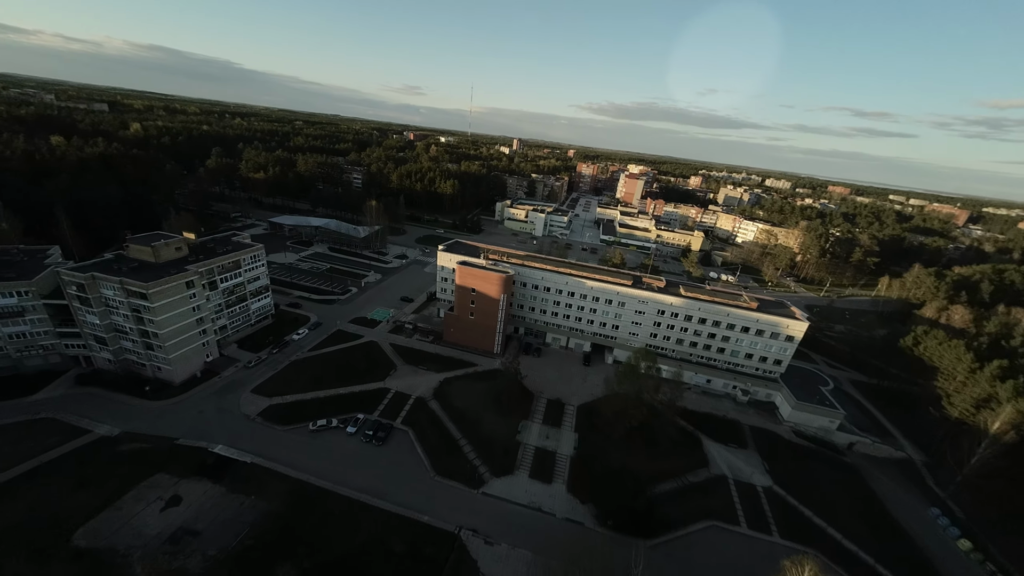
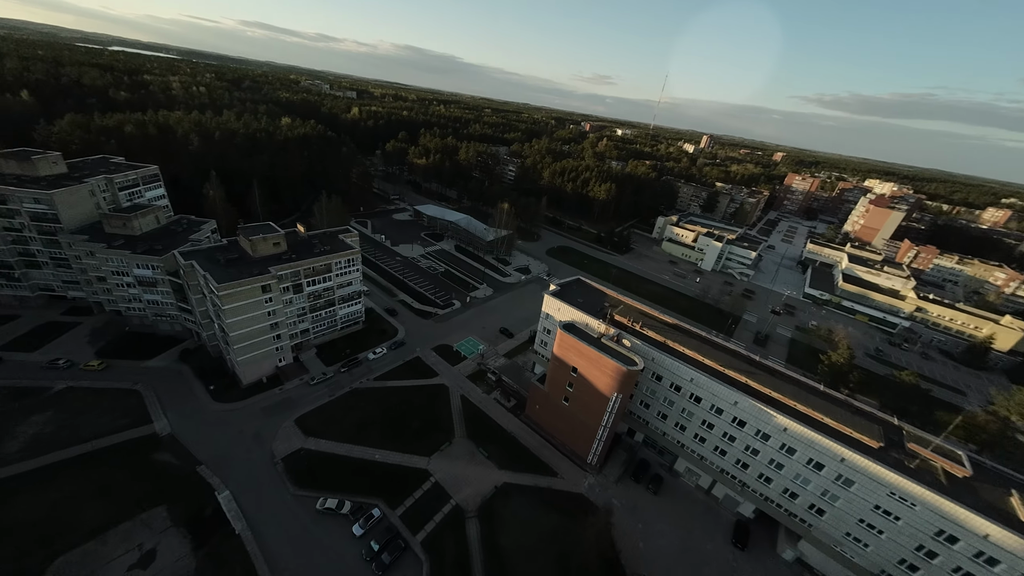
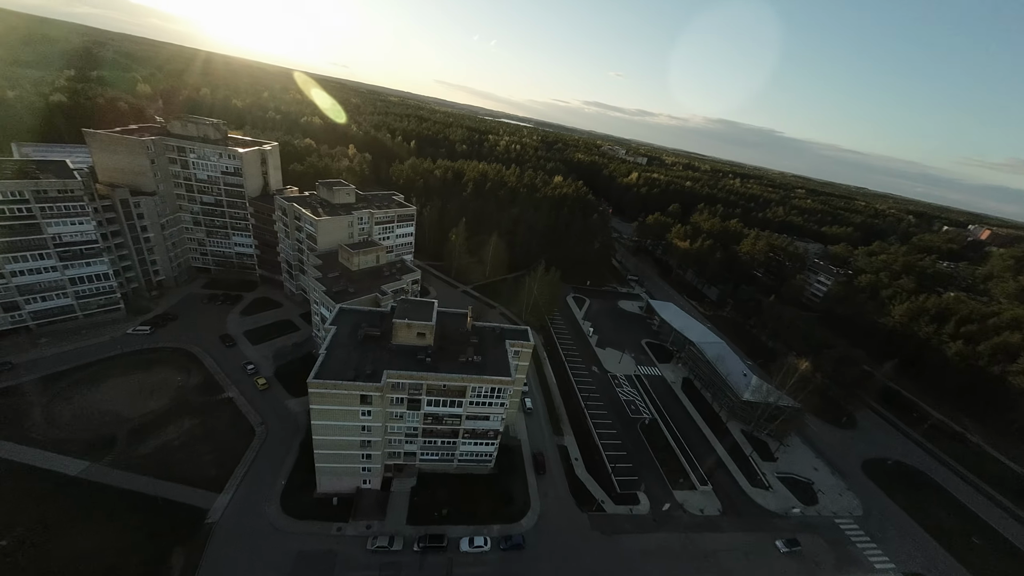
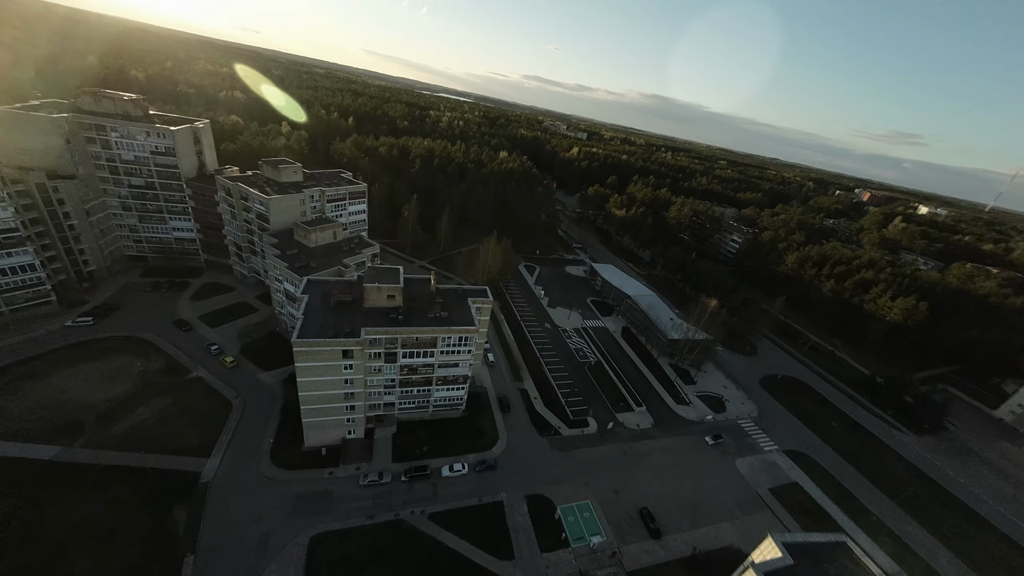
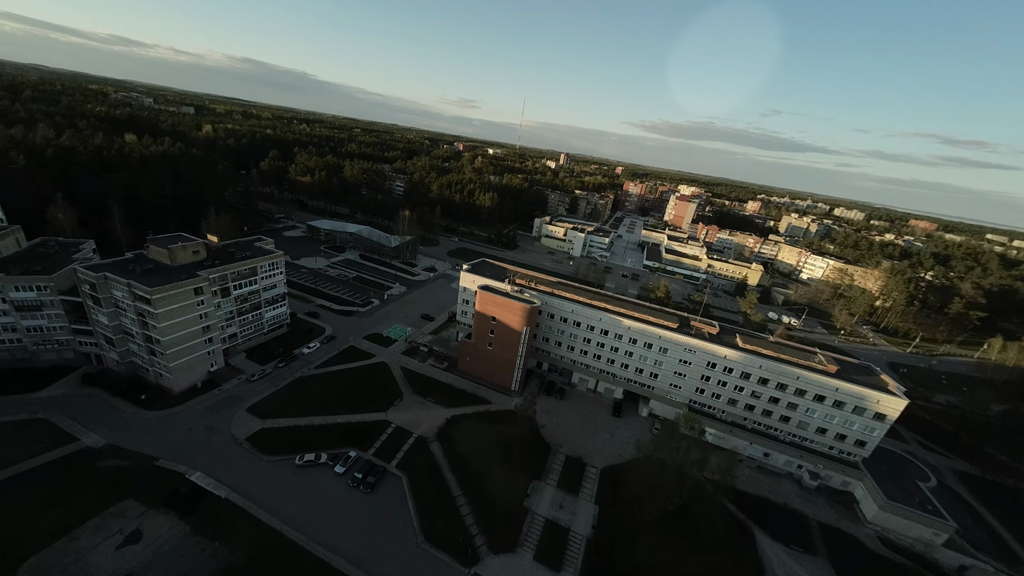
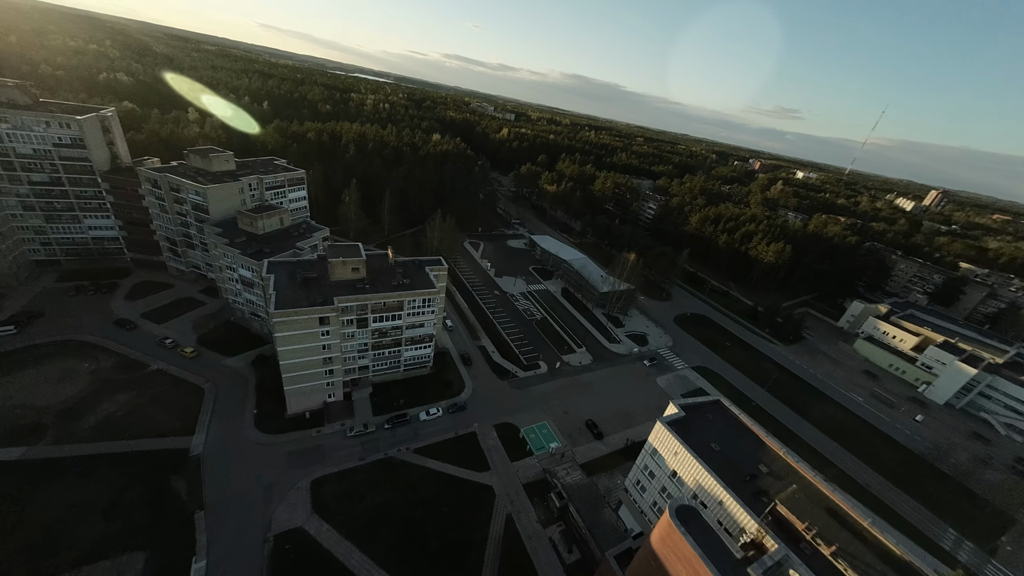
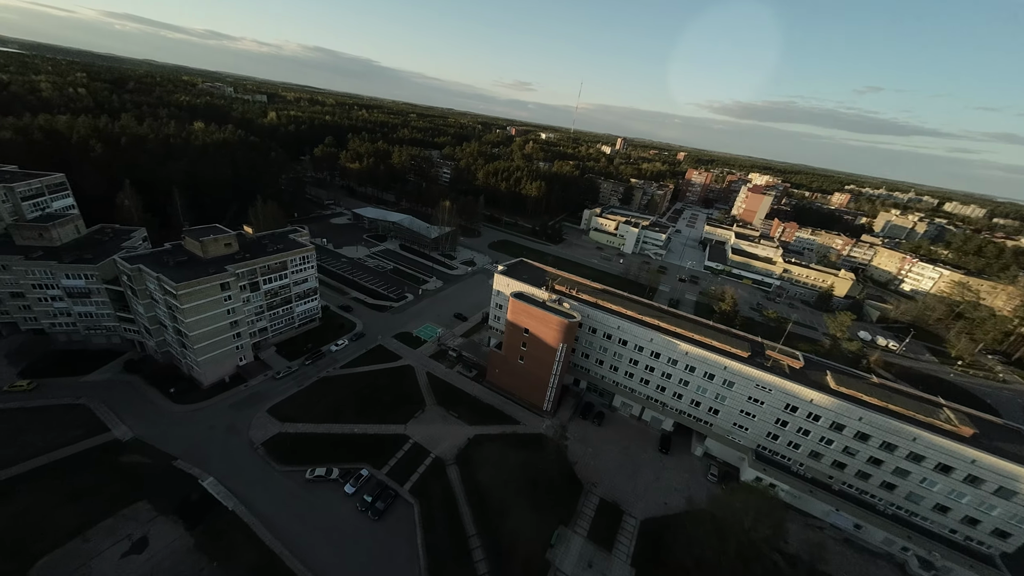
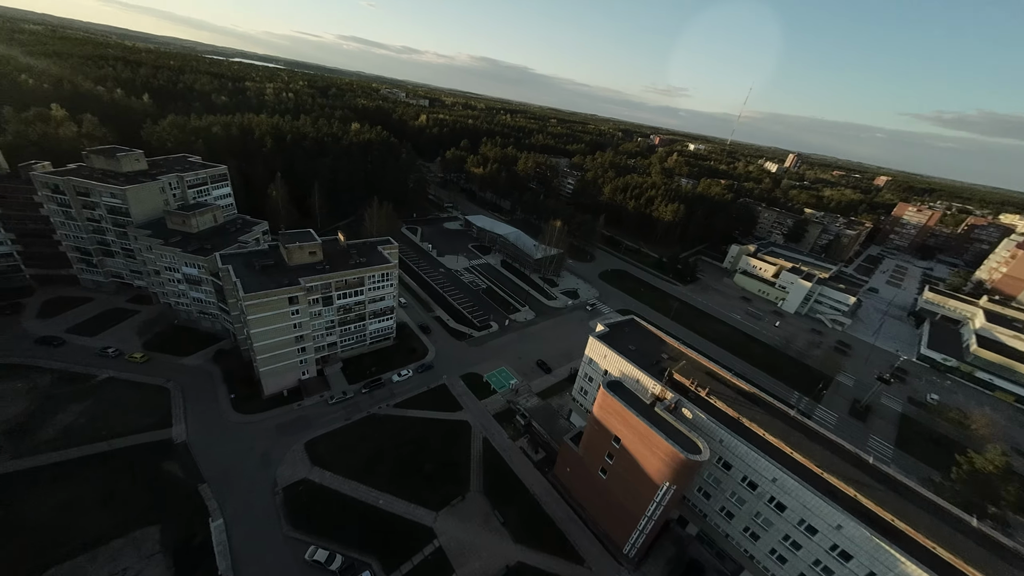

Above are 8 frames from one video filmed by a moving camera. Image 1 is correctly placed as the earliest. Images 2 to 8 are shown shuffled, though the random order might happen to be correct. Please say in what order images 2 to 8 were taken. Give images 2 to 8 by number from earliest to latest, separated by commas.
5, 7, 2, 8, 6, 4, 3
